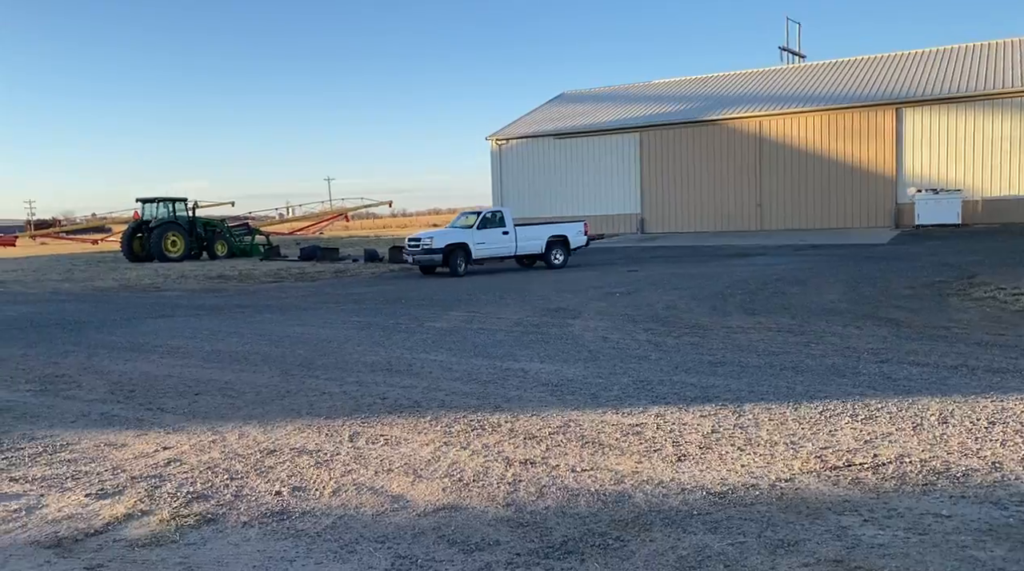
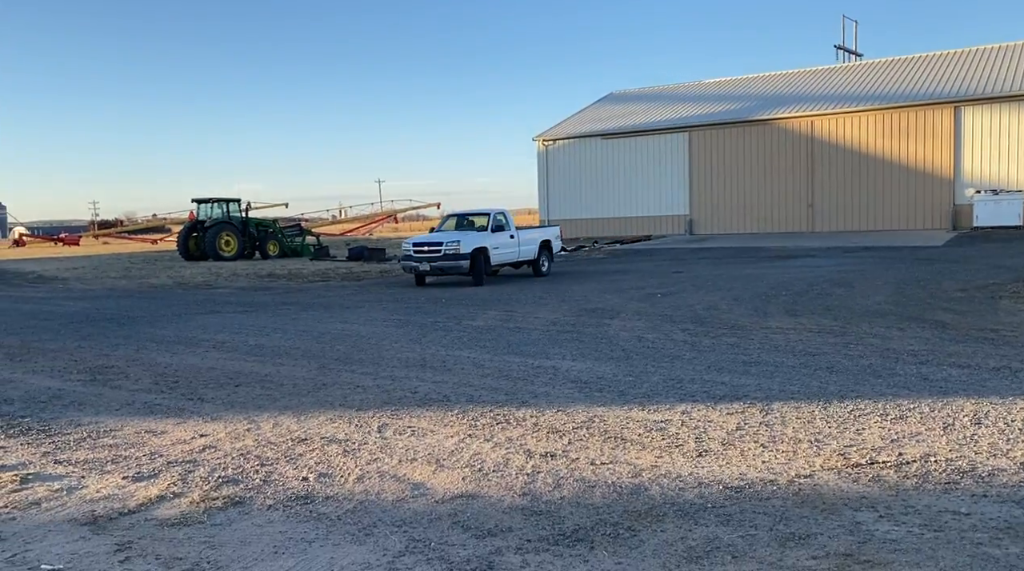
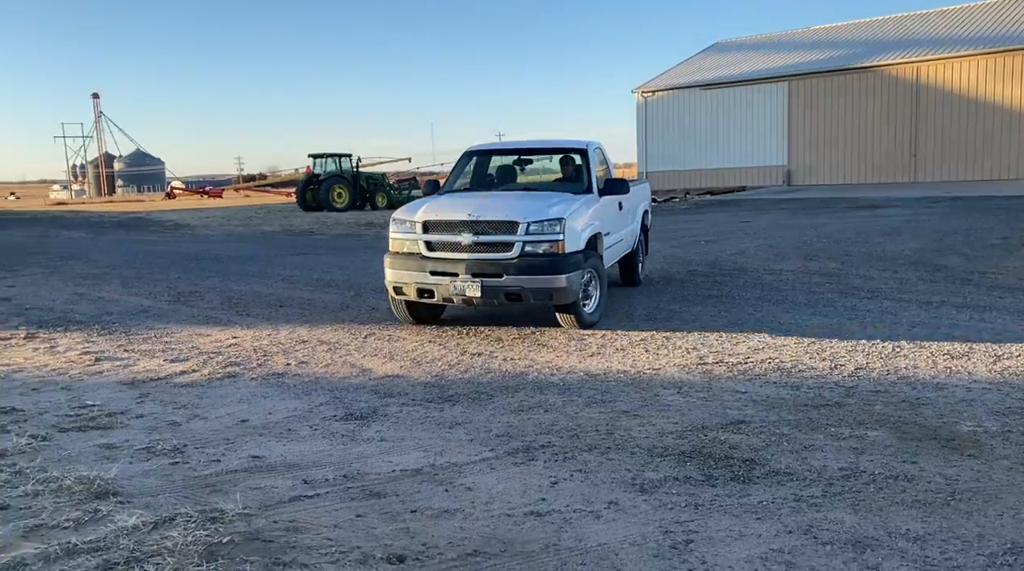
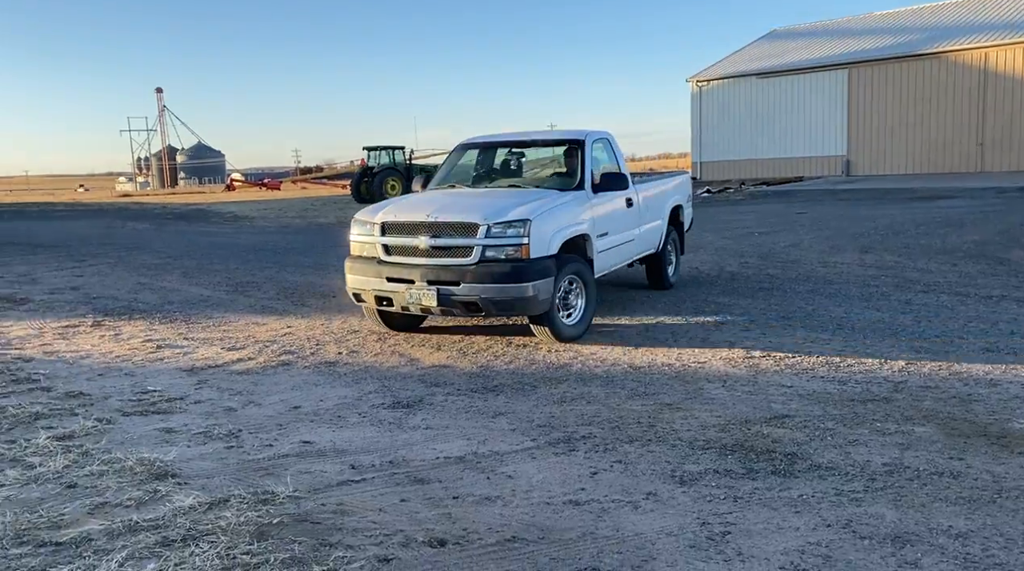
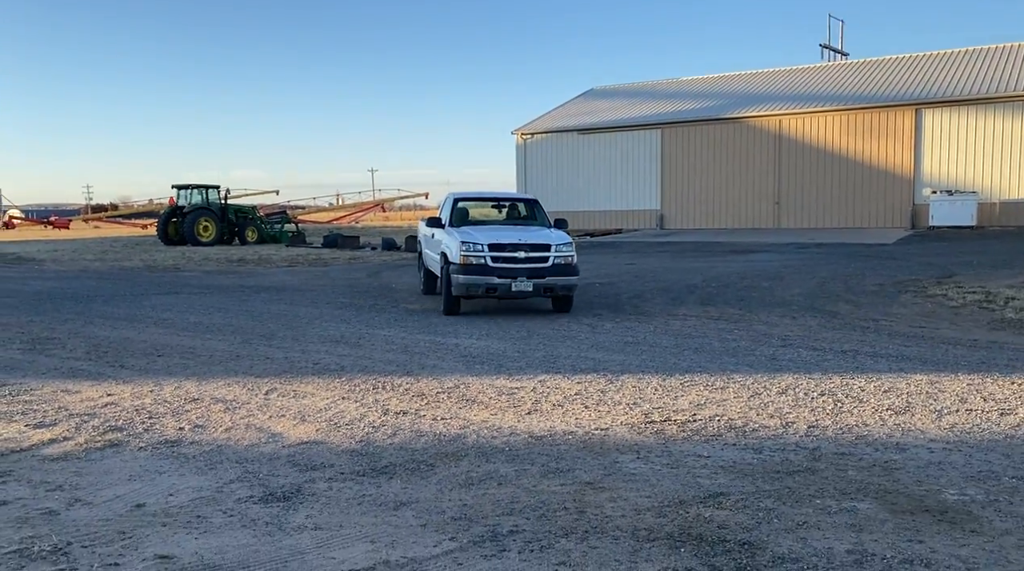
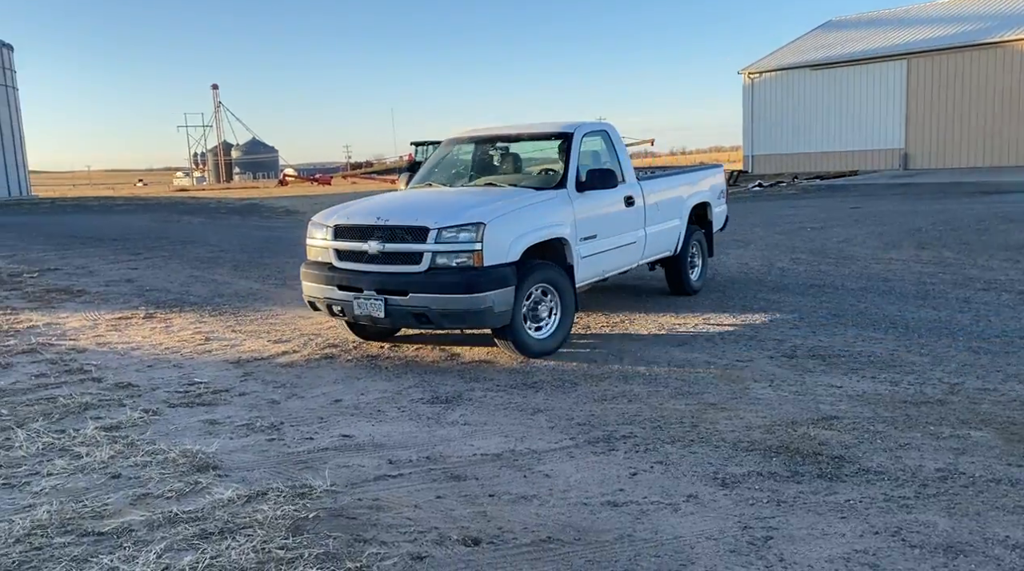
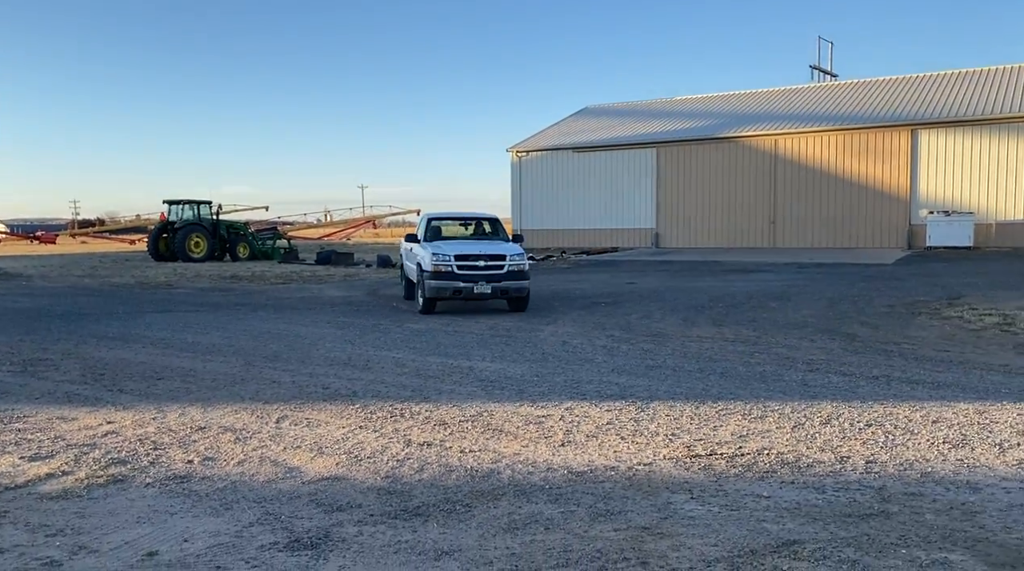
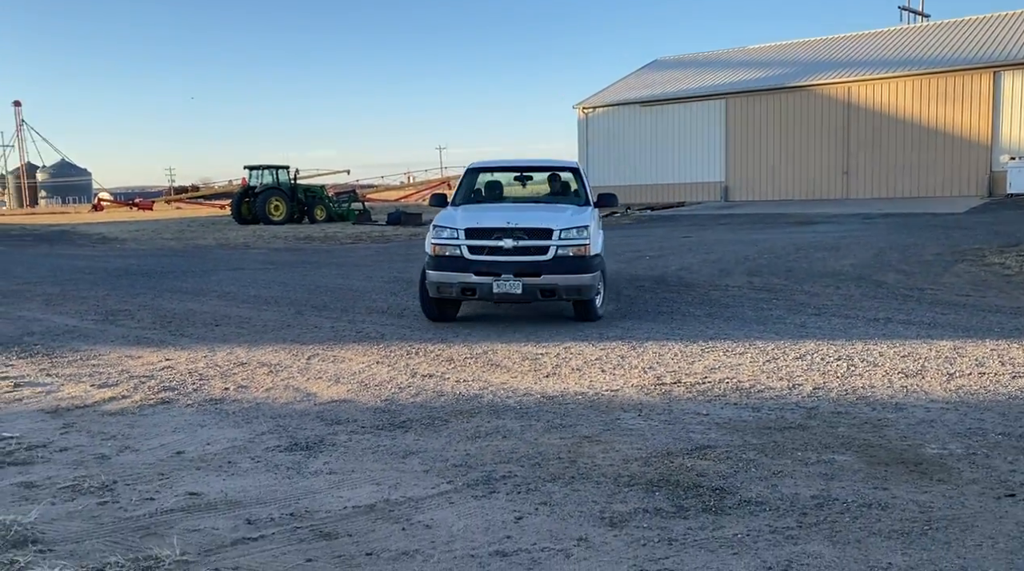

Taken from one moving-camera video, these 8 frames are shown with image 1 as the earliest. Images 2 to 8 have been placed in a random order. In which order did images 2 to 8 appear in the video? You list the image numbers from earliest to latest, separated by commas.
2, 7, 5, 8, 3, 4, 6
